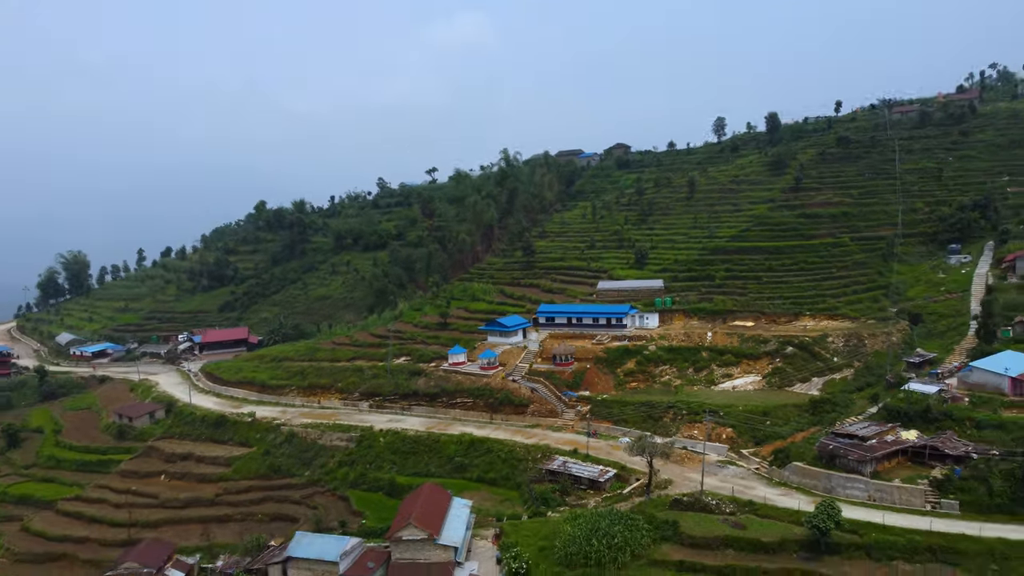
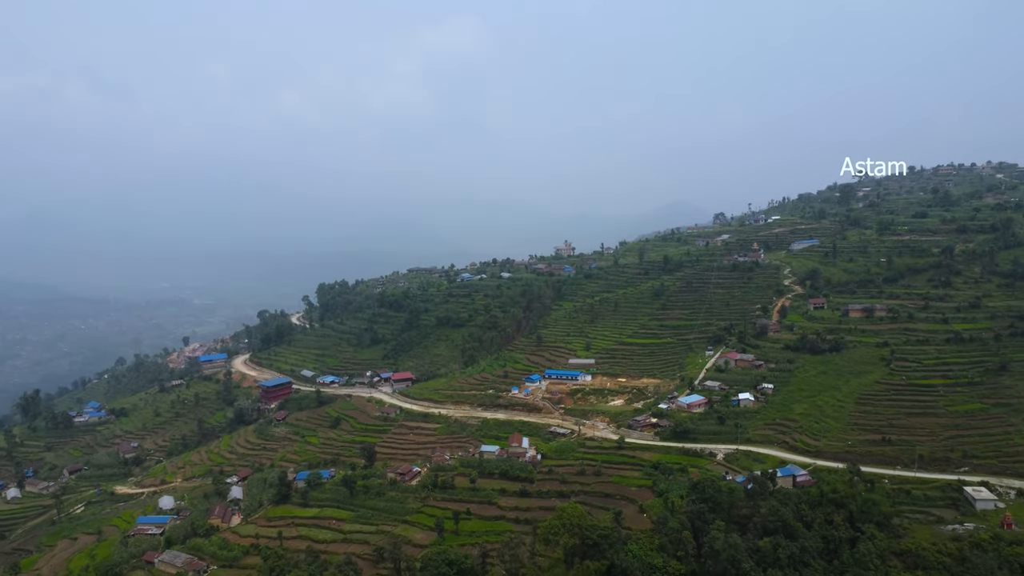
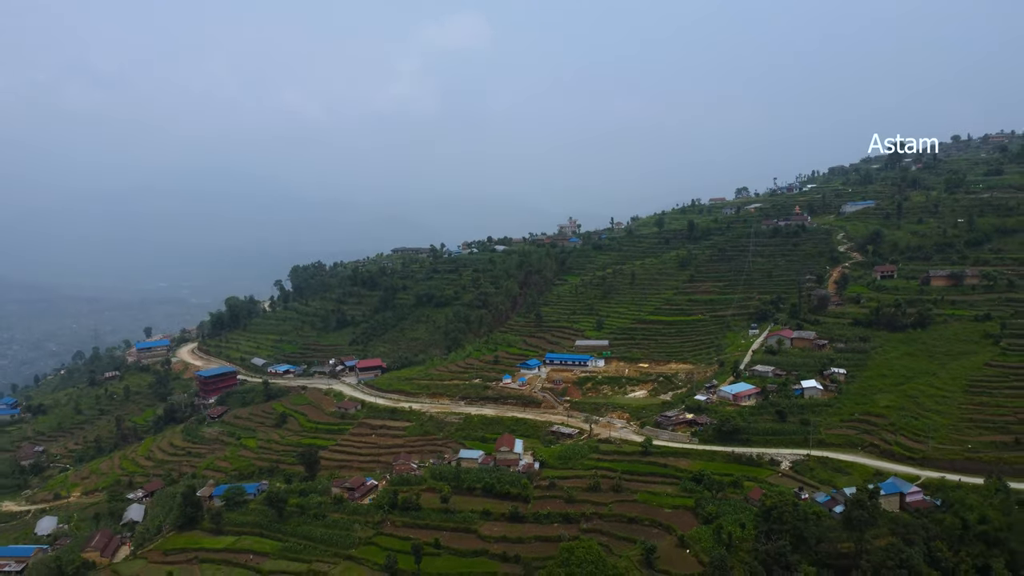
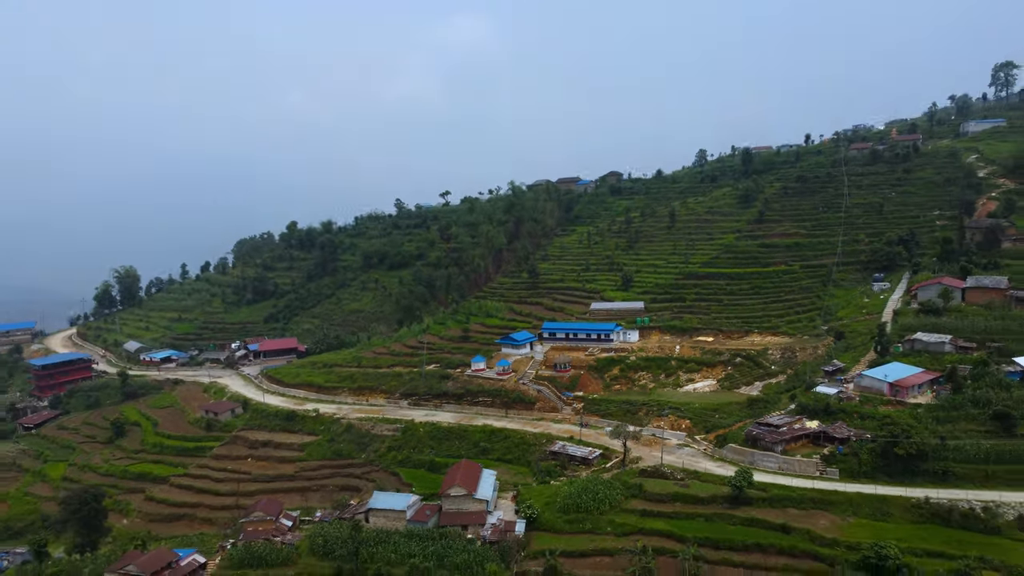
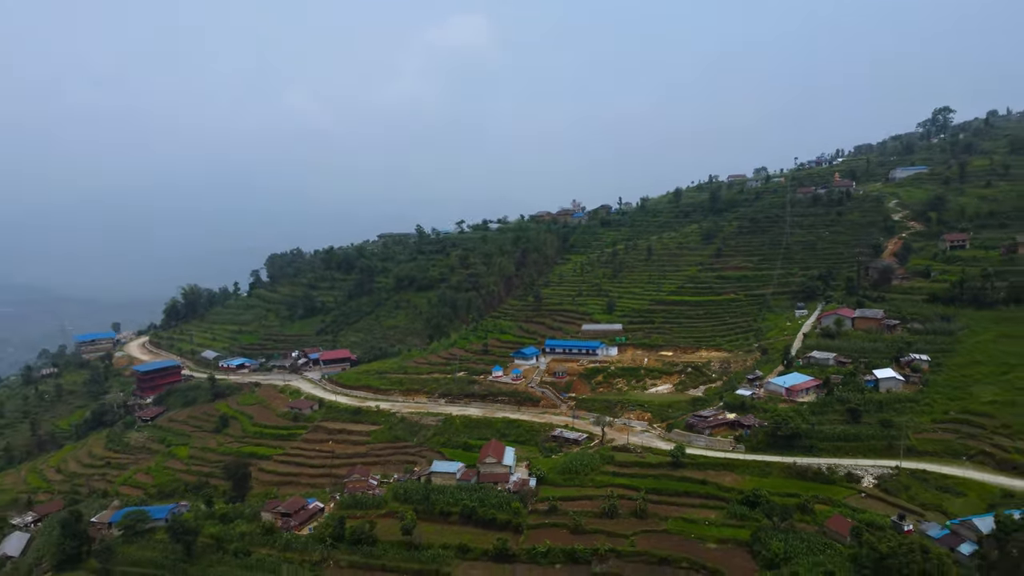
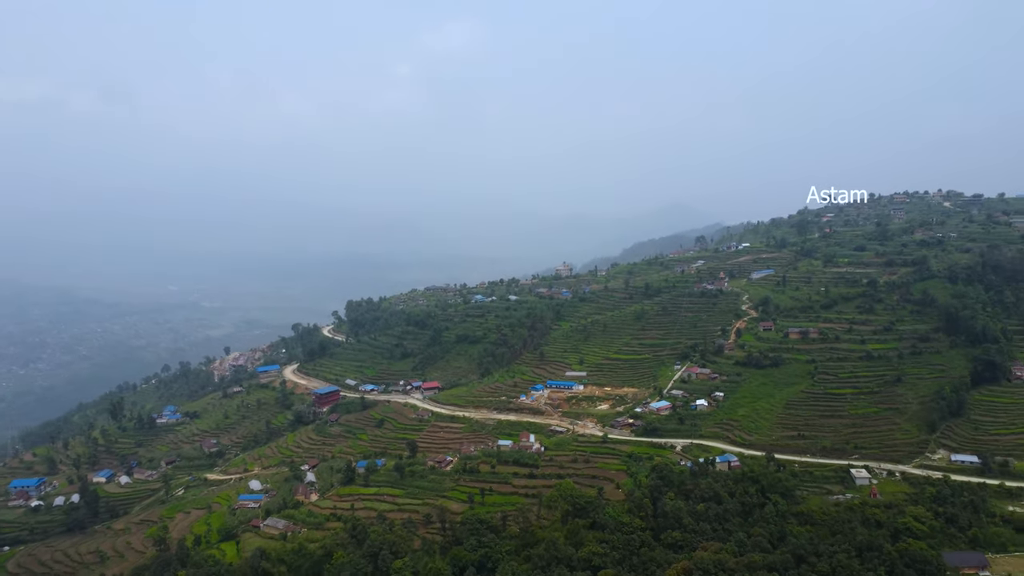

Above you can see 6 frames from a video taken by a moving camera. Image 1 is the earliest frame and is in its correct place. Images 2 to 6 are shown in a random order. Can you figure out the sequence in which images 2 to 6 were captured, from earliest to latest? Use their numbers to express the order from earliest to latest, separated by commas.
4, 5, 3, 2, 6
